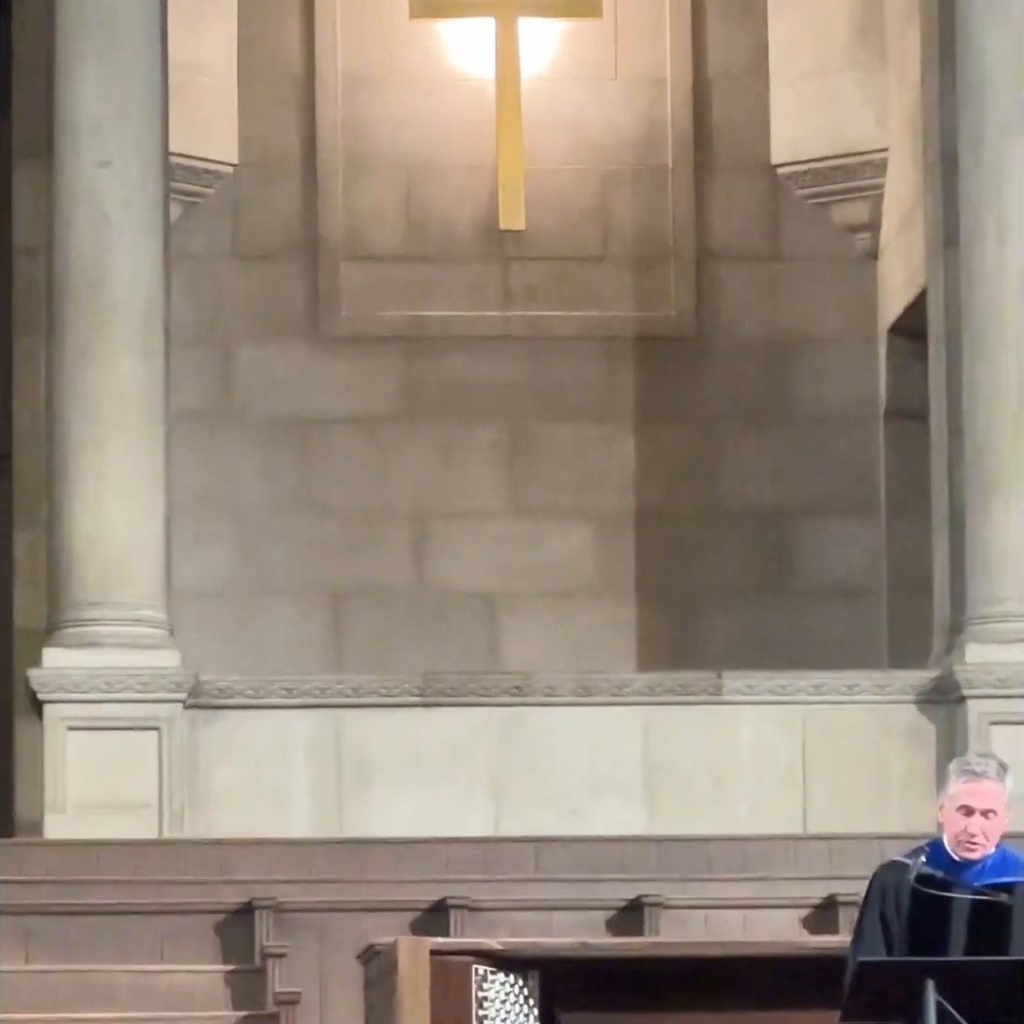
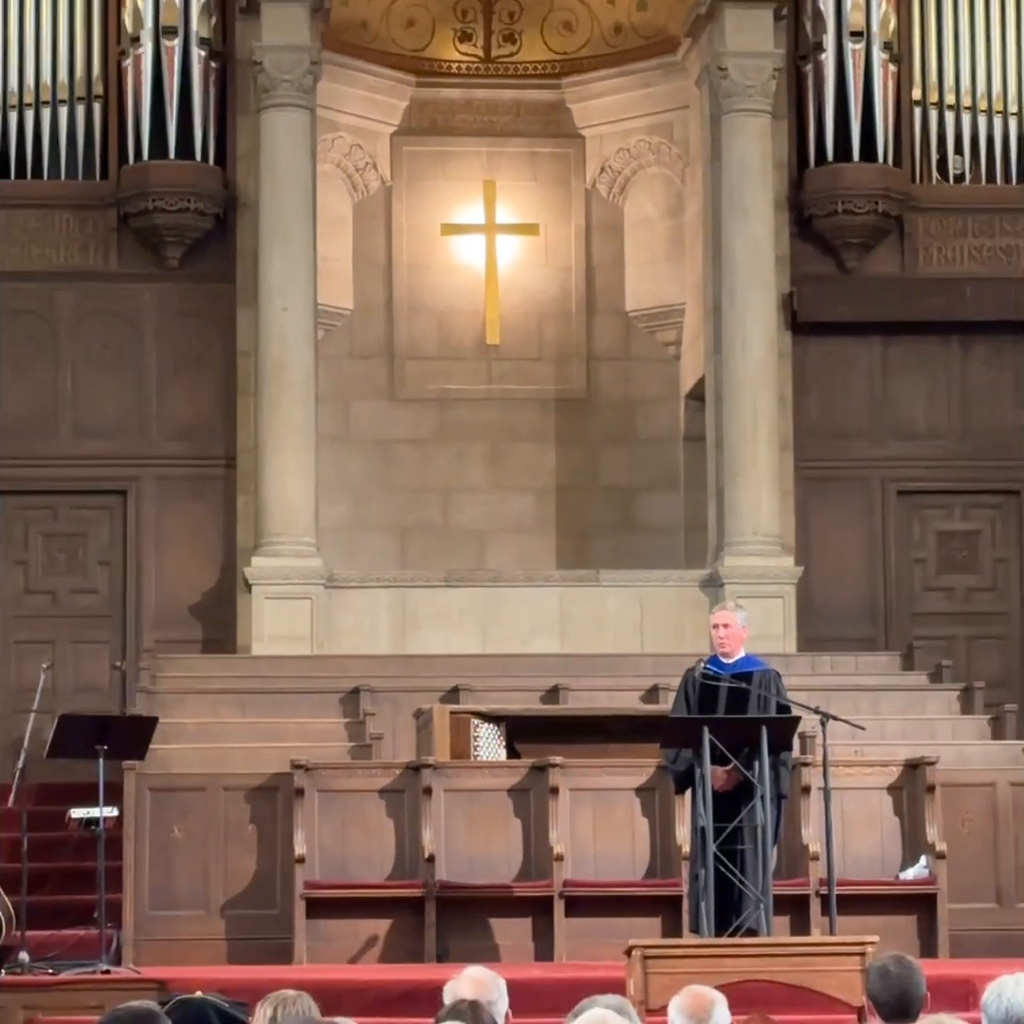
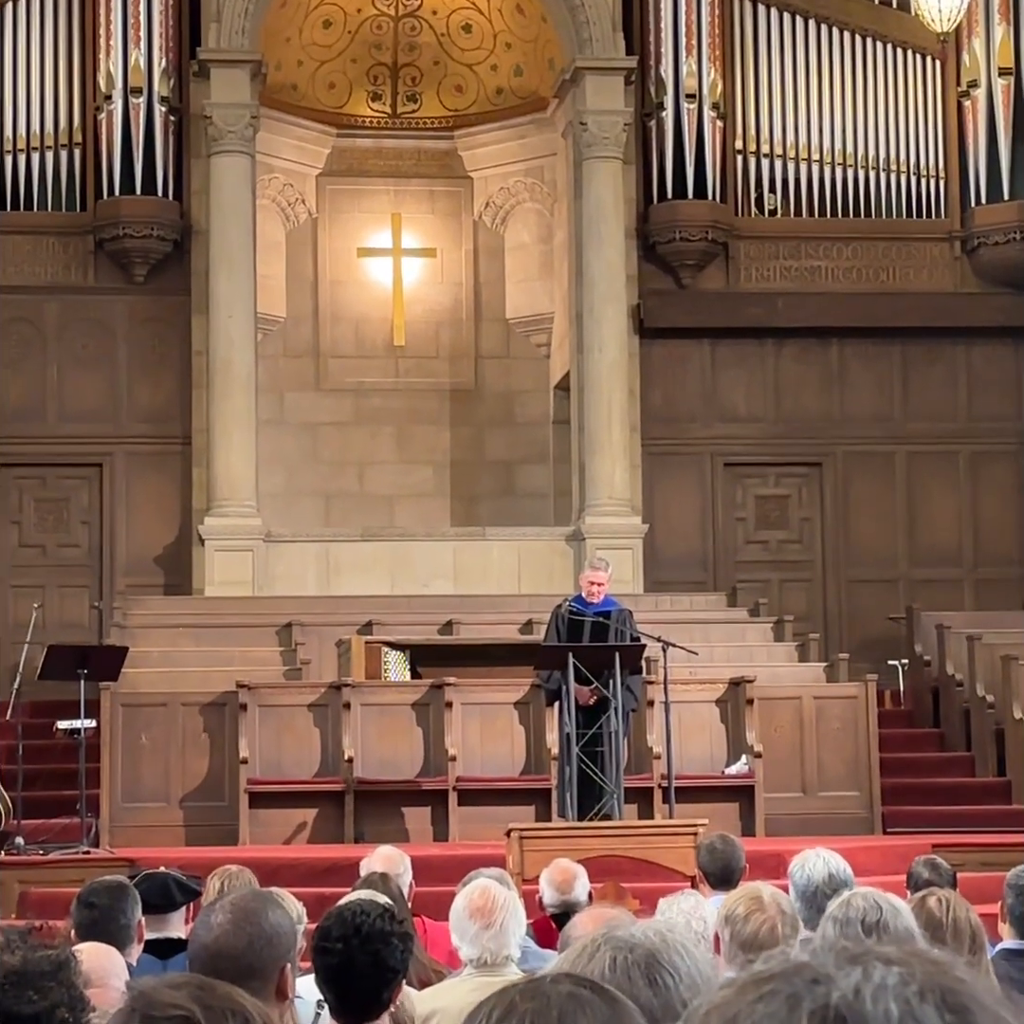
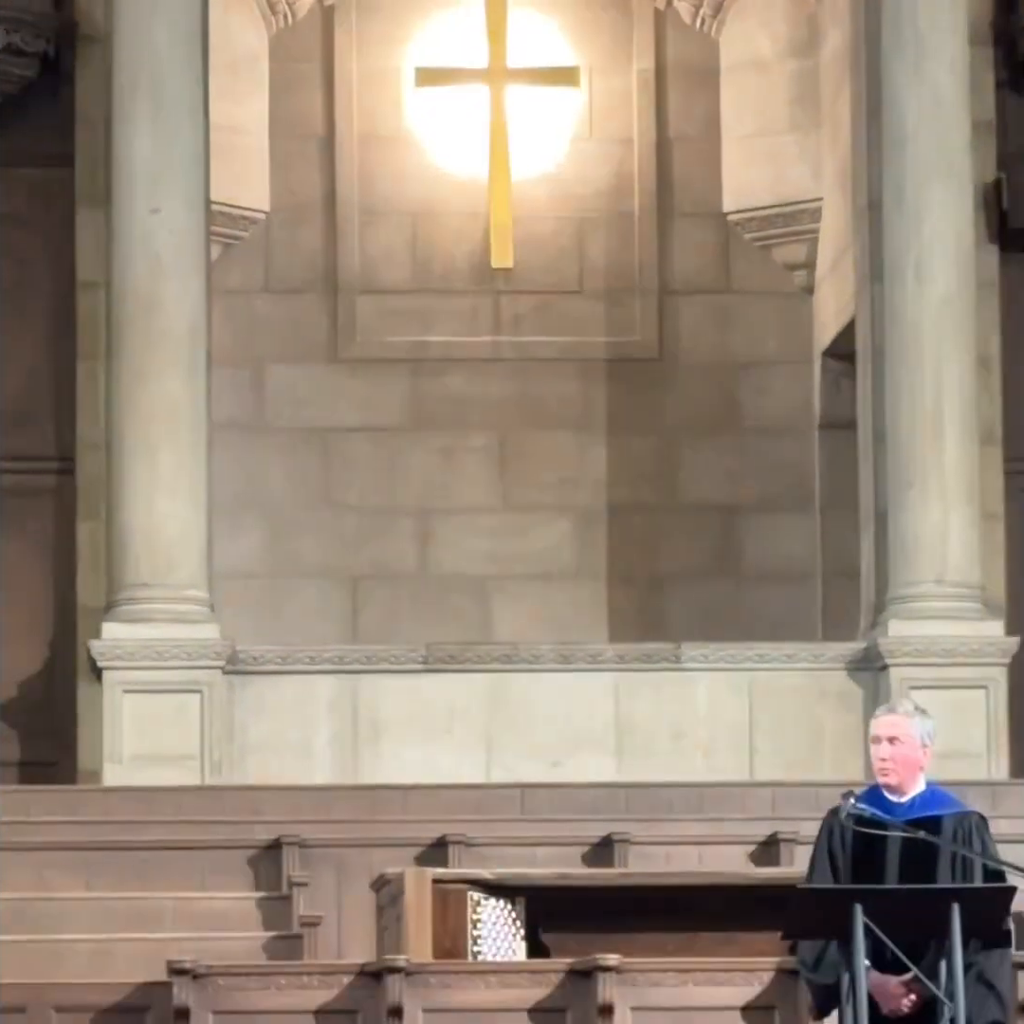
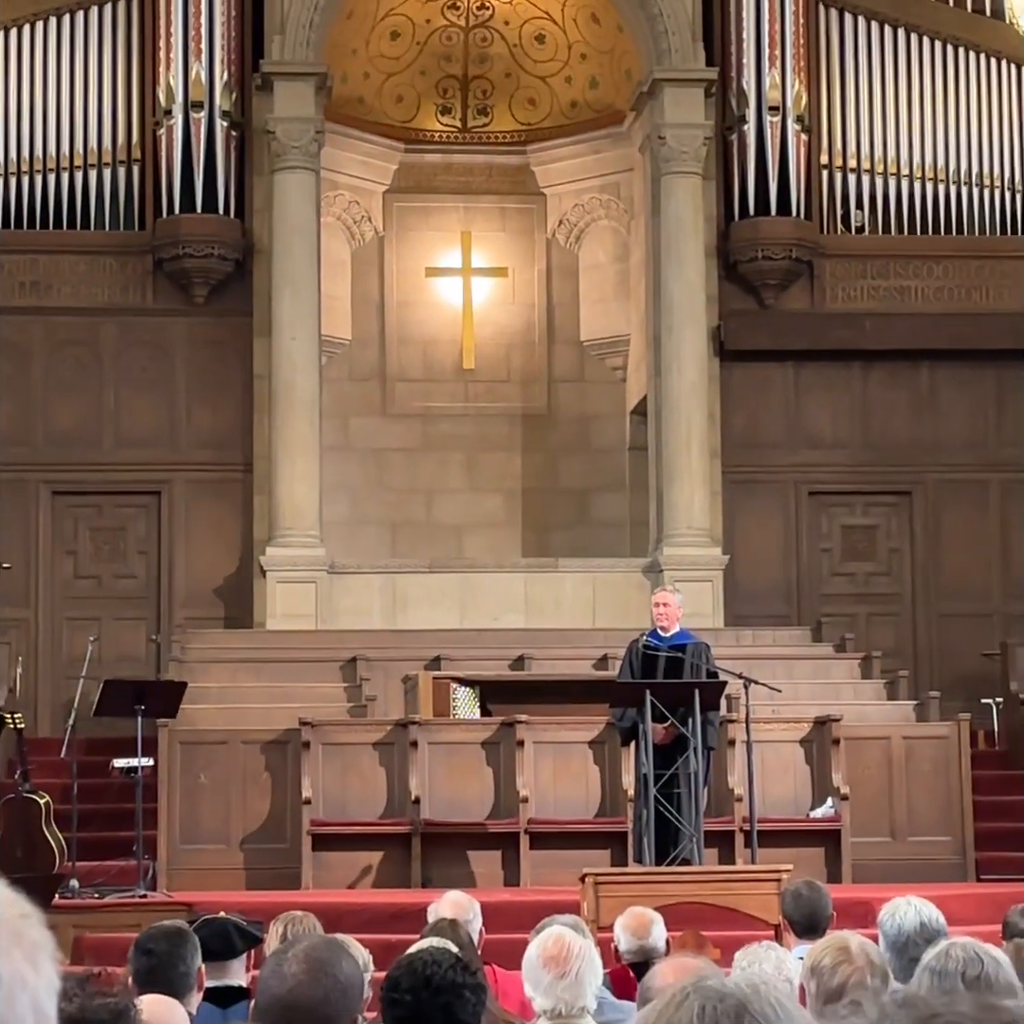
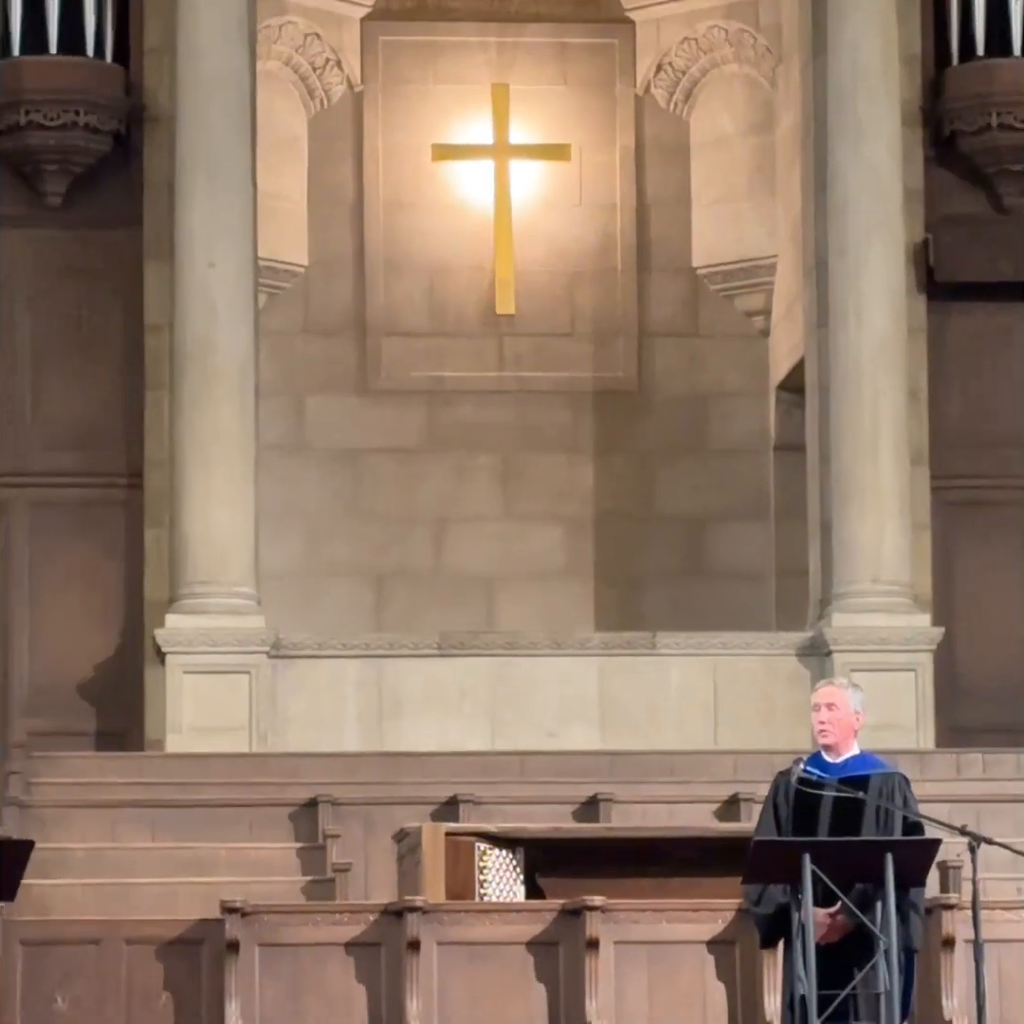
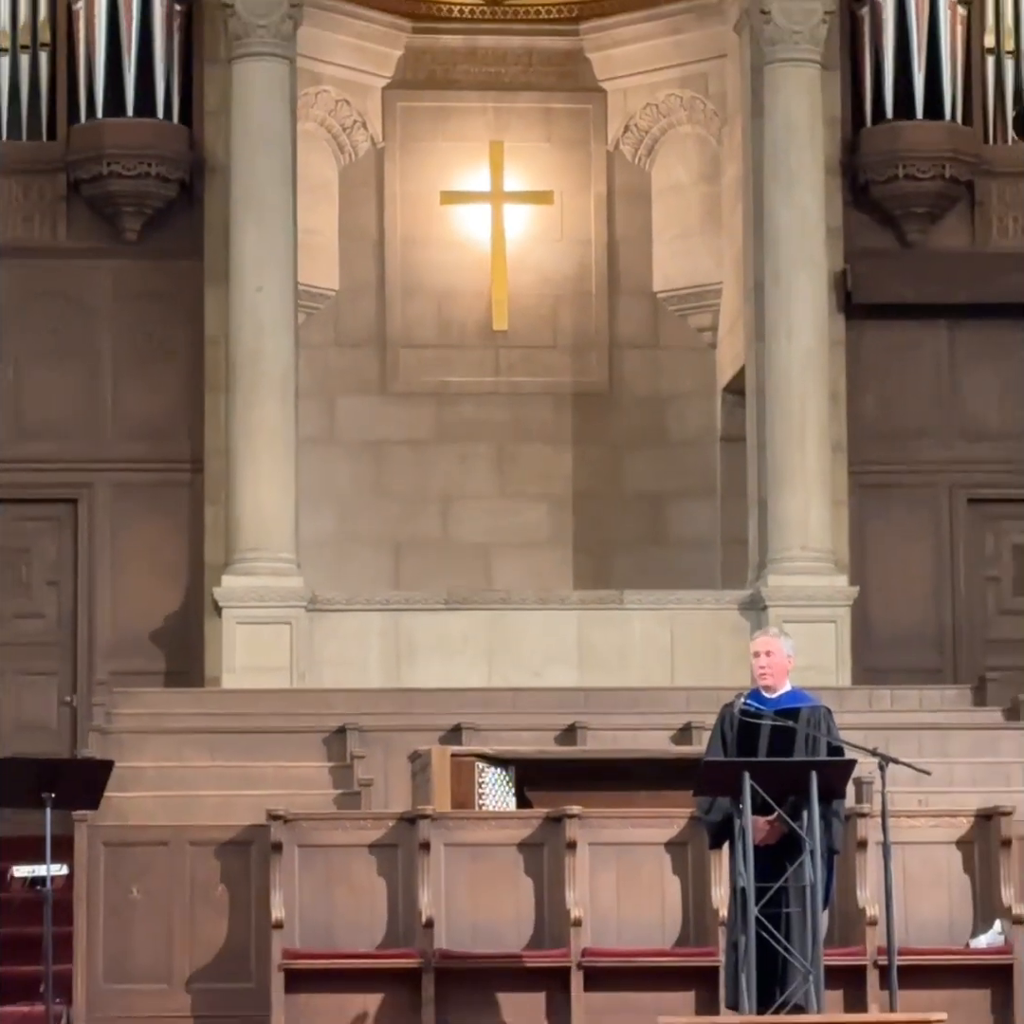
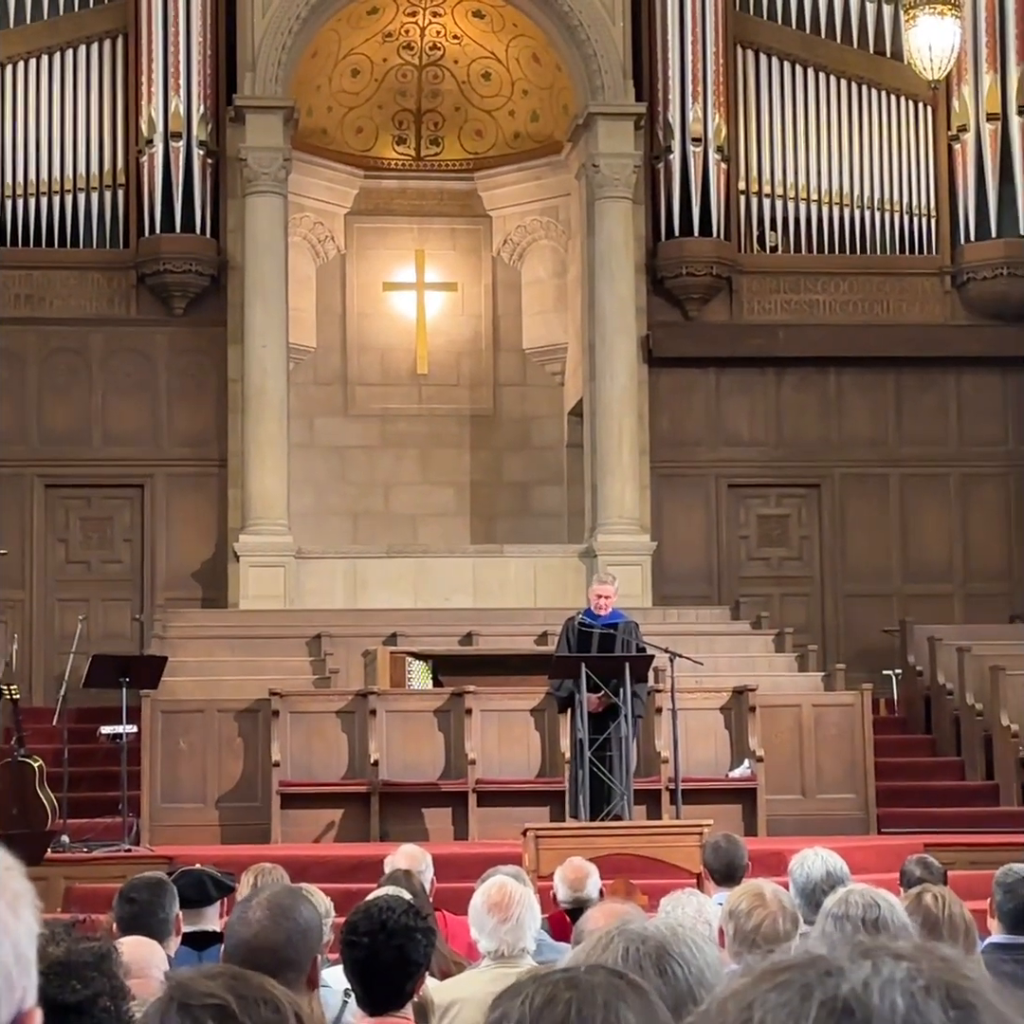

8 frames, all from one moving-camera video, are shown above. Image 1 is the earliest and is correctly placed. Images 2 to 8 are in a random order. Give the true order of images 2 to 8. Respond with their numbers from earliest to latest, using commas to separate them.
4, 6, 7, 2, 5, 8, 3
